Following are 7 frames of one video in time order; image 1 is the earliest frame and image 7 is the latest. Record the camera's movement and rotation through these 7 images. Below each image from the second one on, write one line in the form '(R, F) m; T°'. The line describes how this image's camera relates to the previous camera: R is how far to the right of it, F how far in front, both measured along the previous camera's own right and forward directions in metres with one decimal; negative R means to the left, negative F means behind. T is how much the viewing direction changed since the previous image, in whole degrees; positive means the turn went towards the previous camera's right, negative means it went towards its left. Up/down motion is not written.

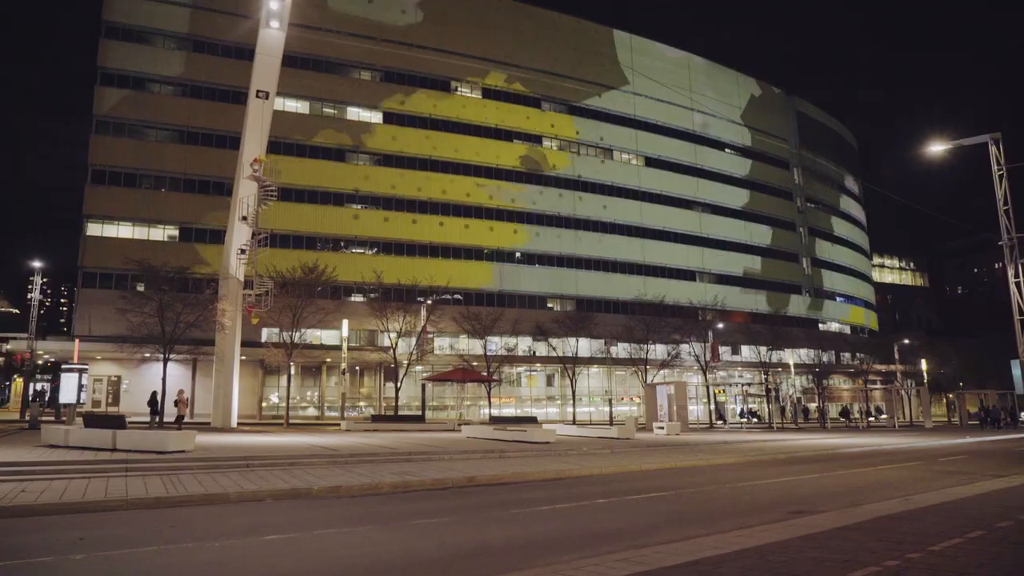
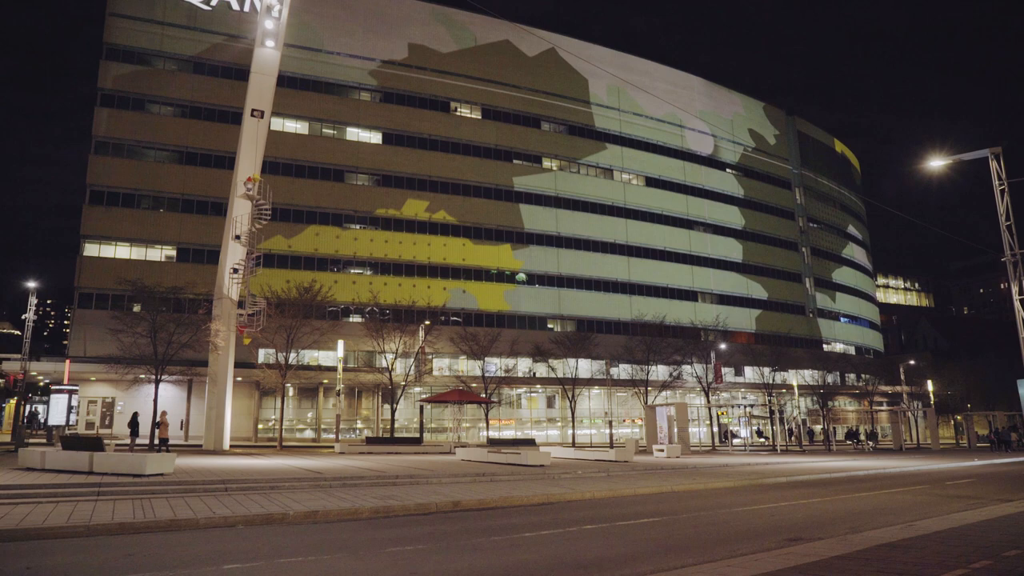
(+0.4, +0.5) m; 0°
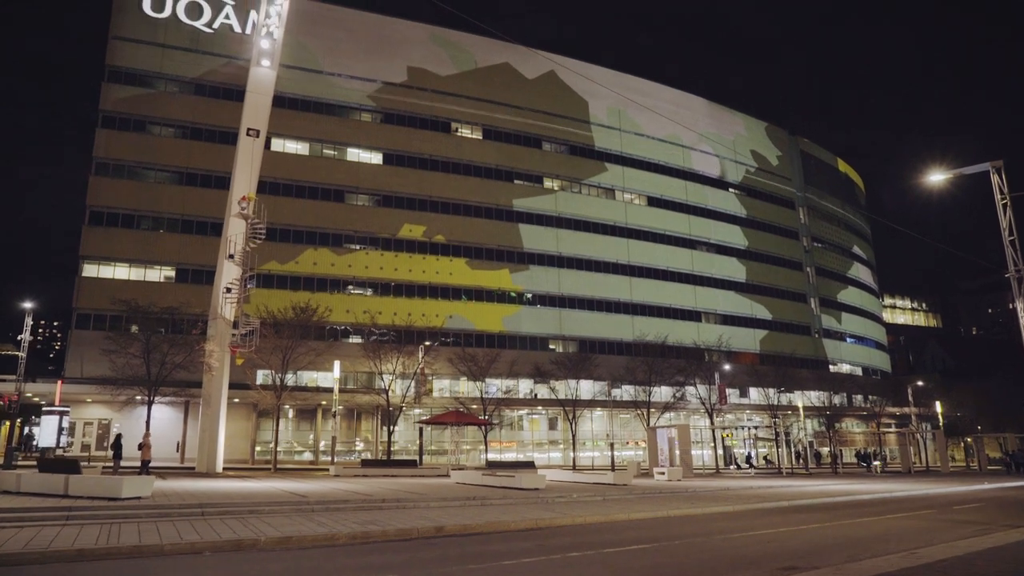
(+0.5, +0.5) m; 0°
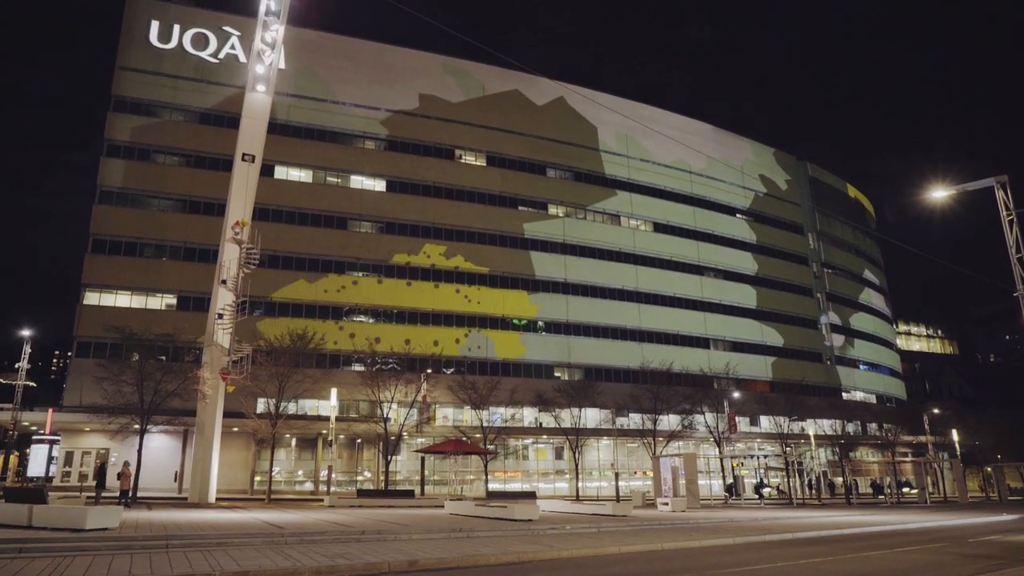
(+0.8, +0.7) m; -1°
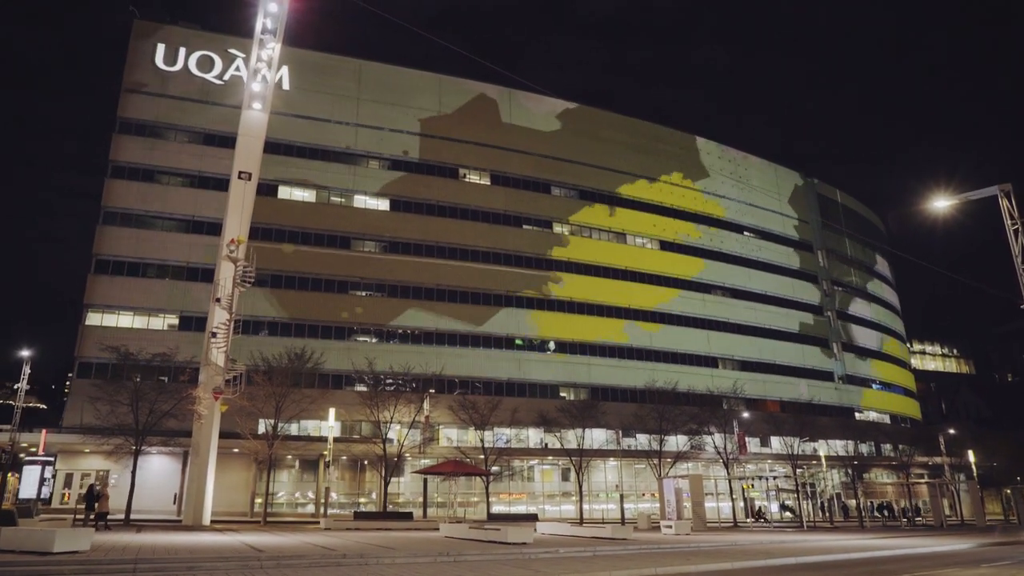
(+0.7, +0.6) m; -1°
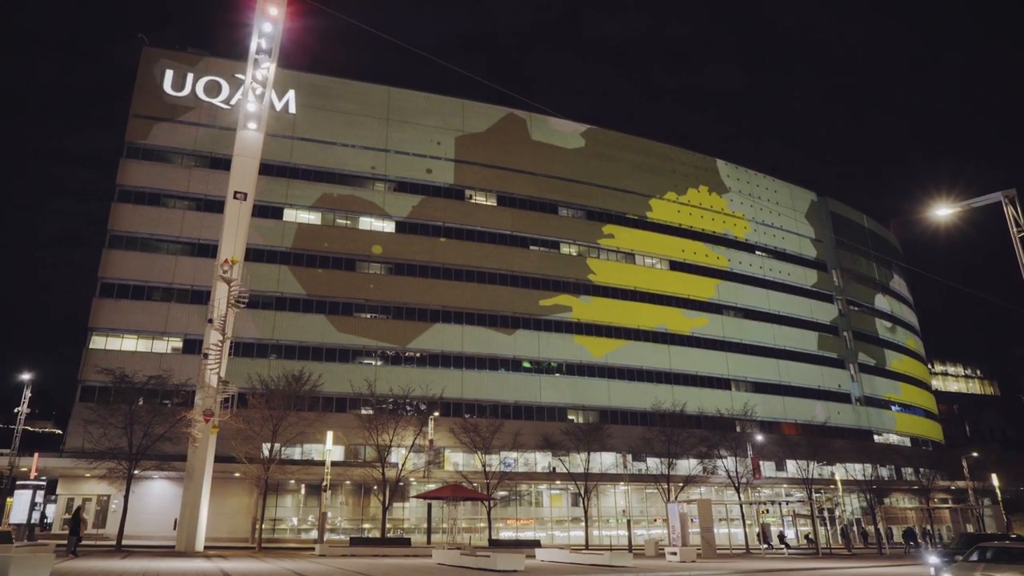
(+1.0, +0.7) m; -1°
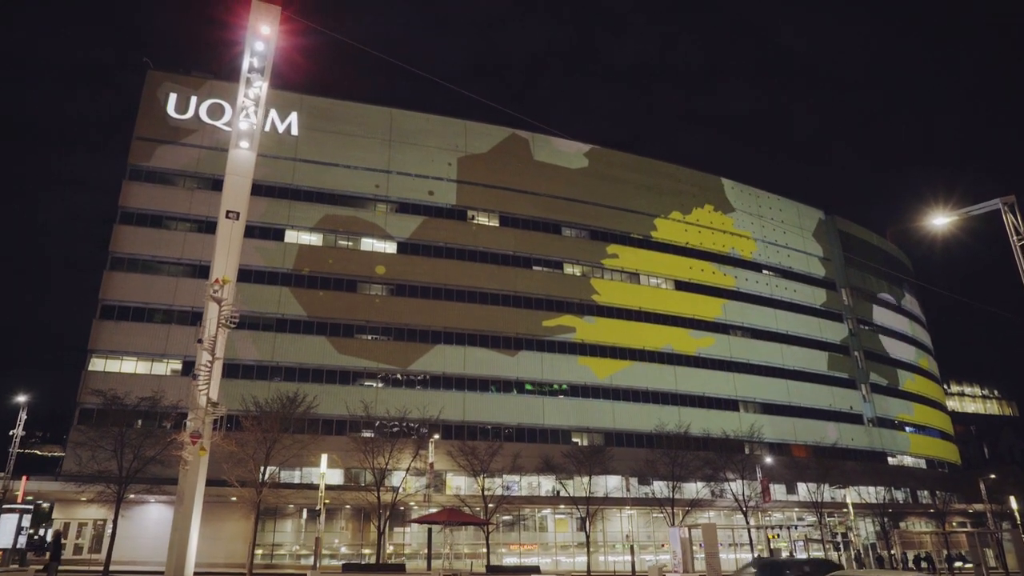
(+0.9, +0.6) m; -1°
